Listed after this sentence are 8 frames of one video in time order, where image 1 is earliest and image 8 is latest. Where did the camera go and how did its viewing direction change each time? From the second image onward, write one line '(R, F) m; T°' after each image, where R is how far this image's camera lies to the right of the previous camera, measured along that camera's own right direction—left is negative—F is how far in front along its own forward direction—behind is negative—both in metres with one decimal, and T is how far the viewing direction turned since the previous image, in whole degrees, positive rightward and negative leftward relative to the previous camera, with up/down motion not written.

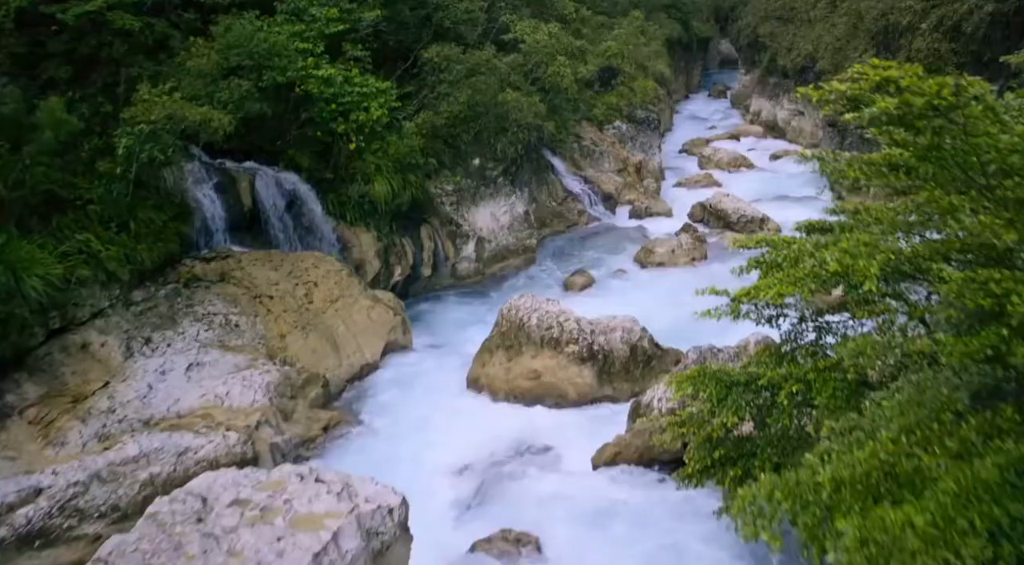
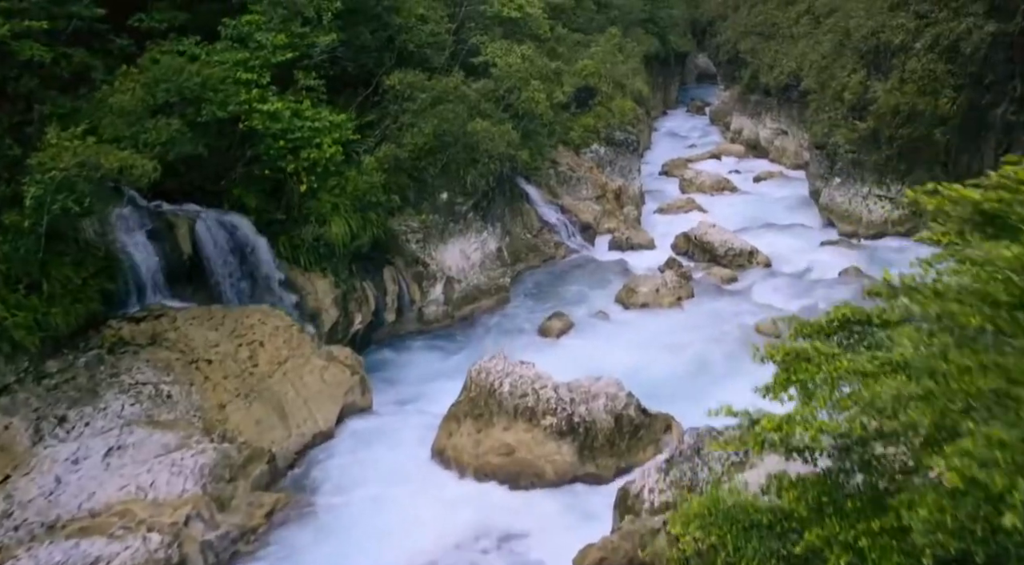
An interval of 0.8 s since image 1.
(+0.1, +1.4) m; +2°
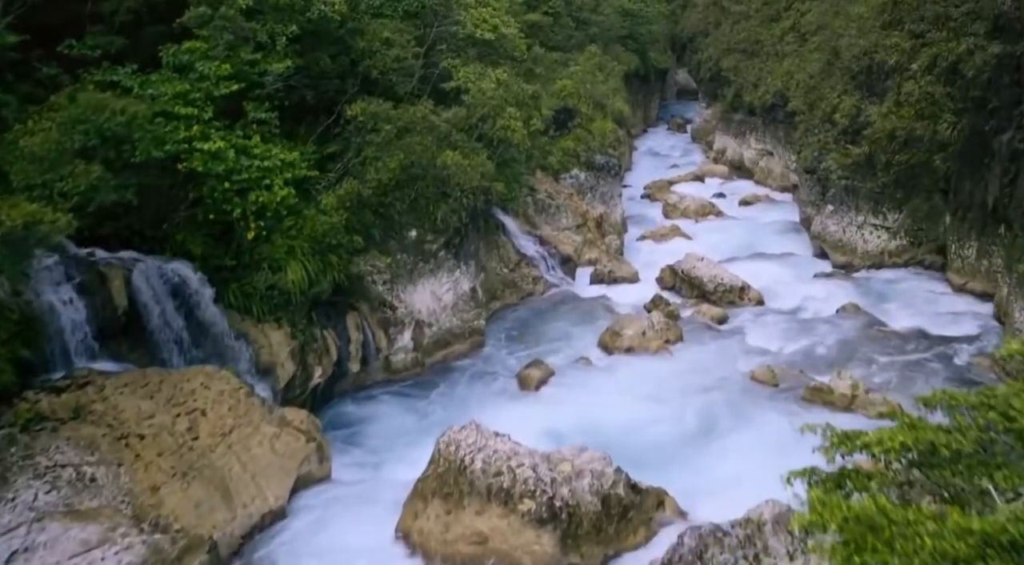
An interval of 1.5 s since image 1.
(+0.1, +1.3) m; +1°
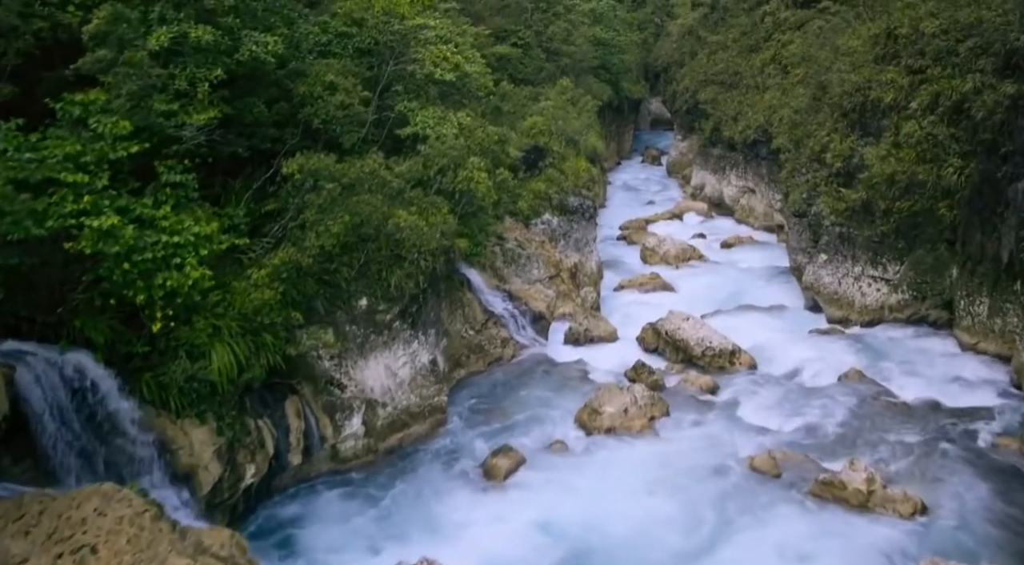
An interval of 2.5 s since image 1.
(+0.2, +1.8) m; +2°
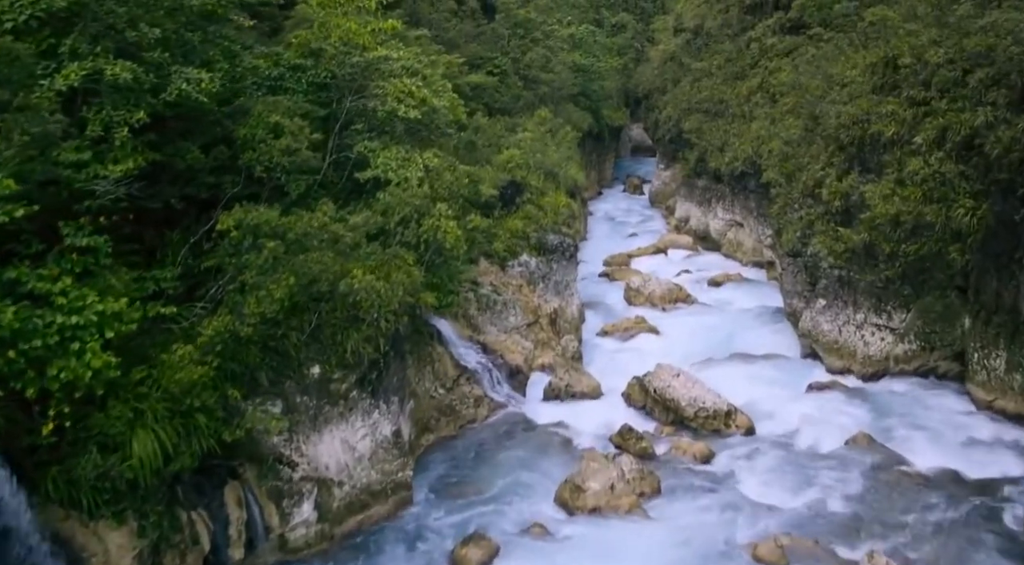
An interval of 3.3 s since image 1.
(+0.2, +1.5) m; +1°
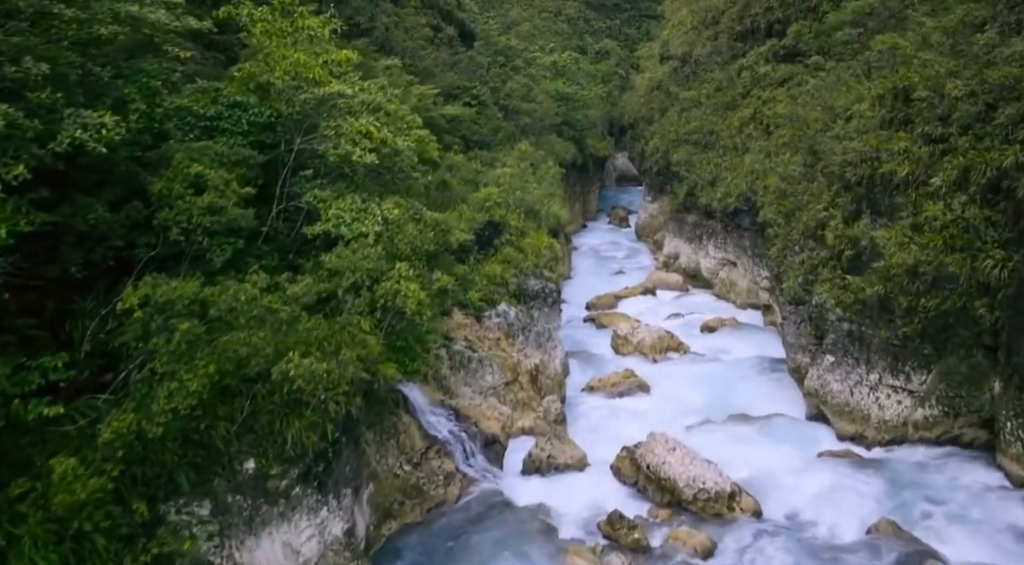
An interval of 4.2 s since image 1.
(+0.2, +1.7) m; +1°
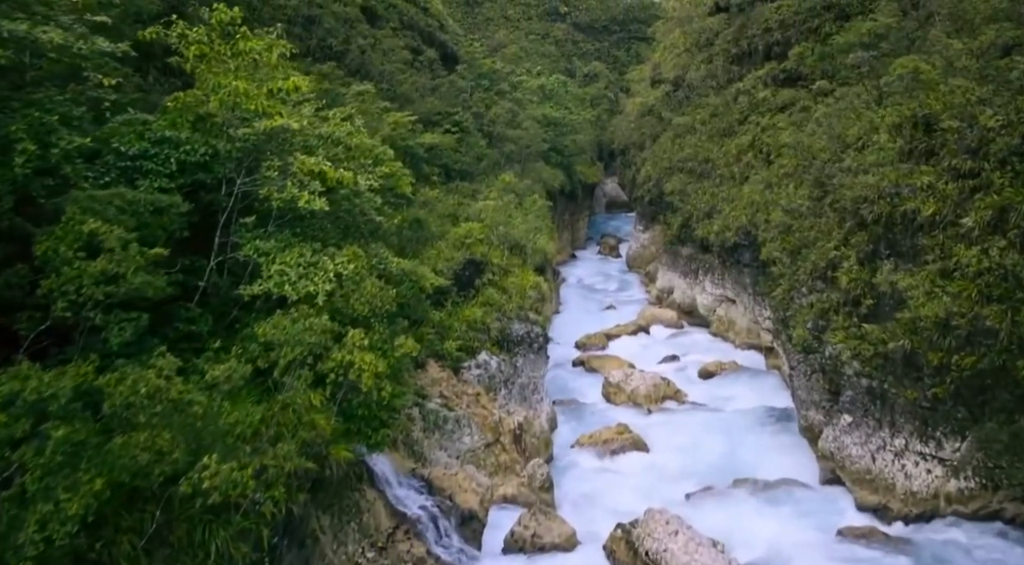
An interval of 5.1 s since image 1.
(+0.2, +1.7) m; +1°
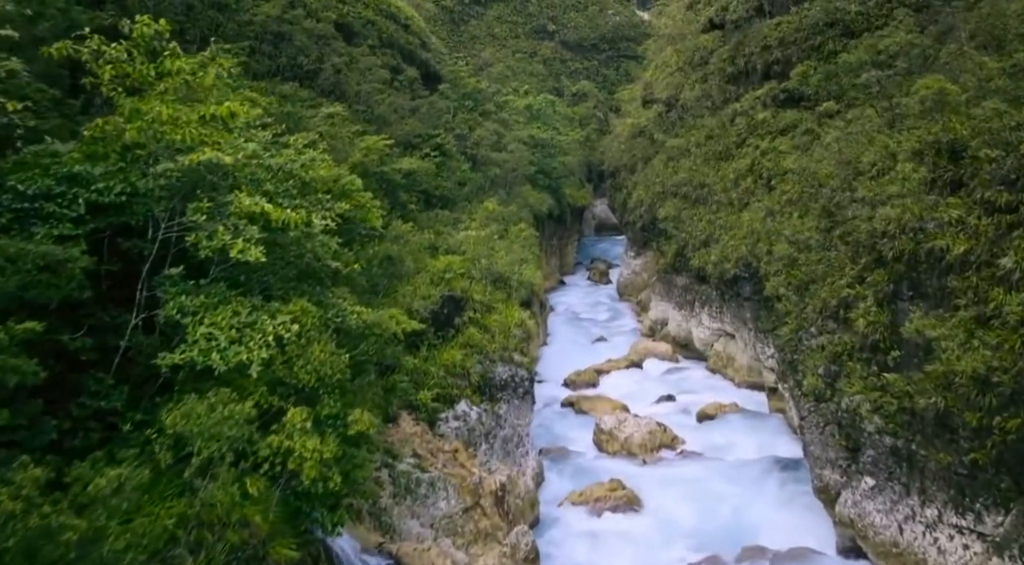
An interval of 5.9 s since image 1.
(+0.2, +1.6) m; +1°
